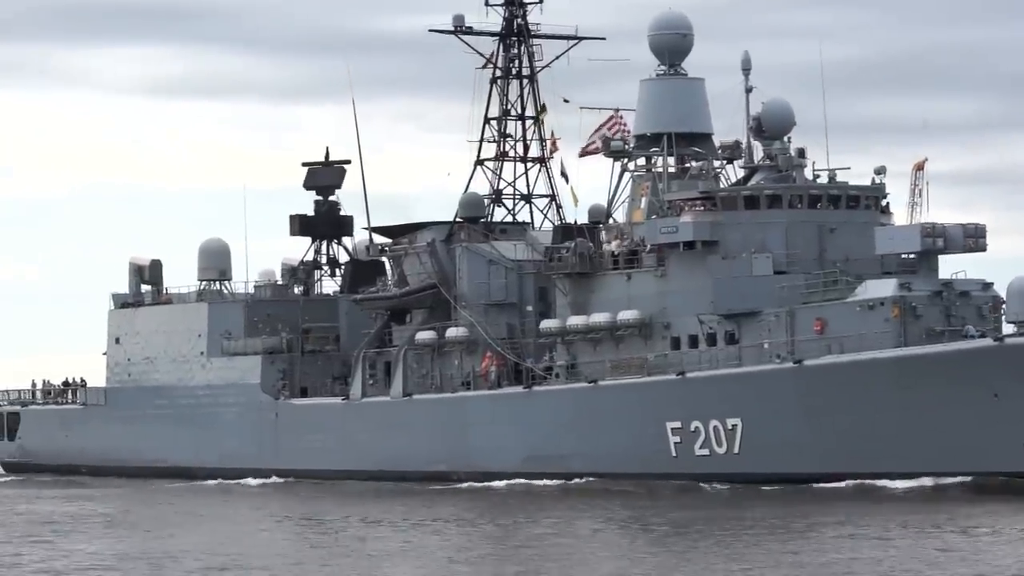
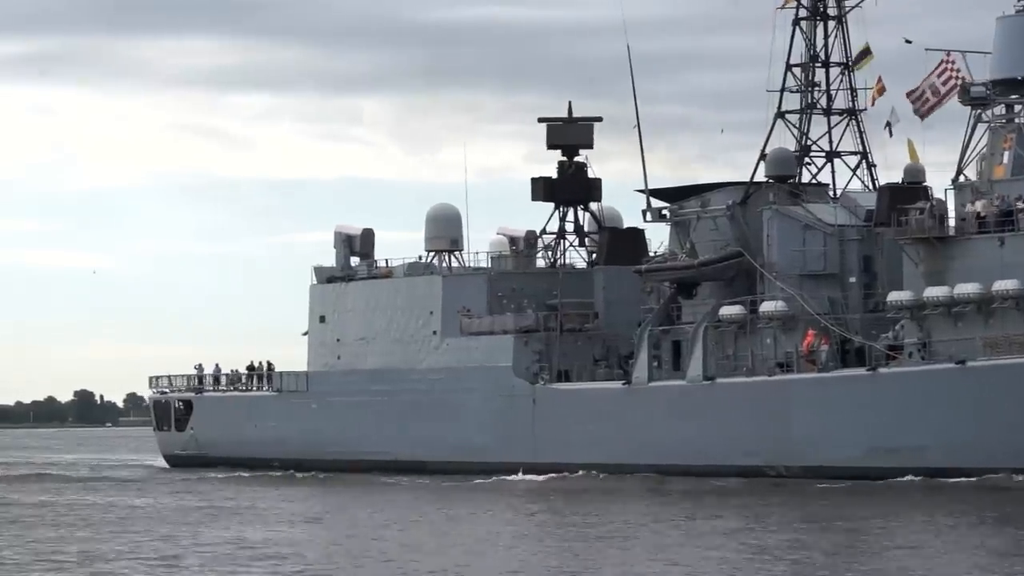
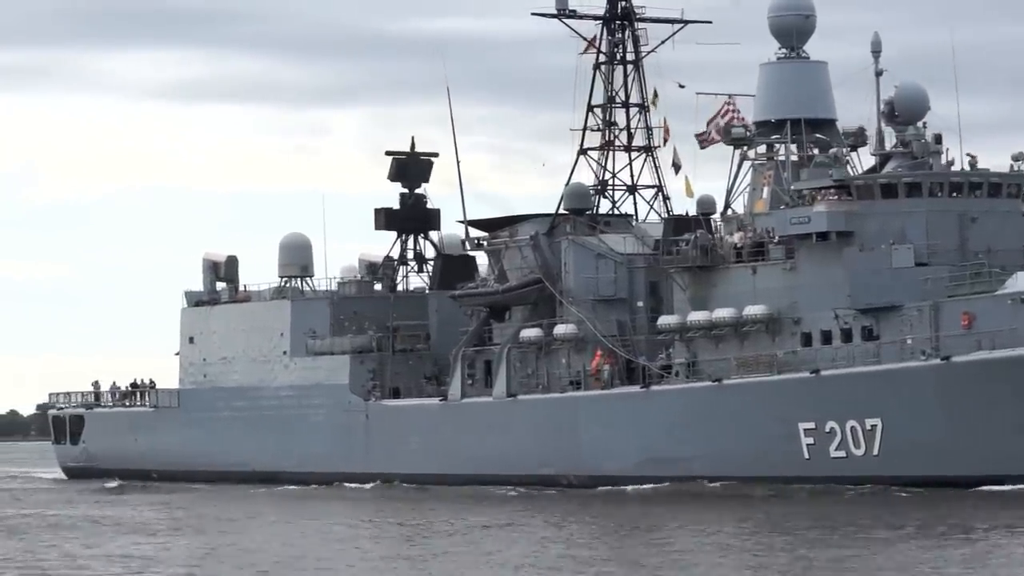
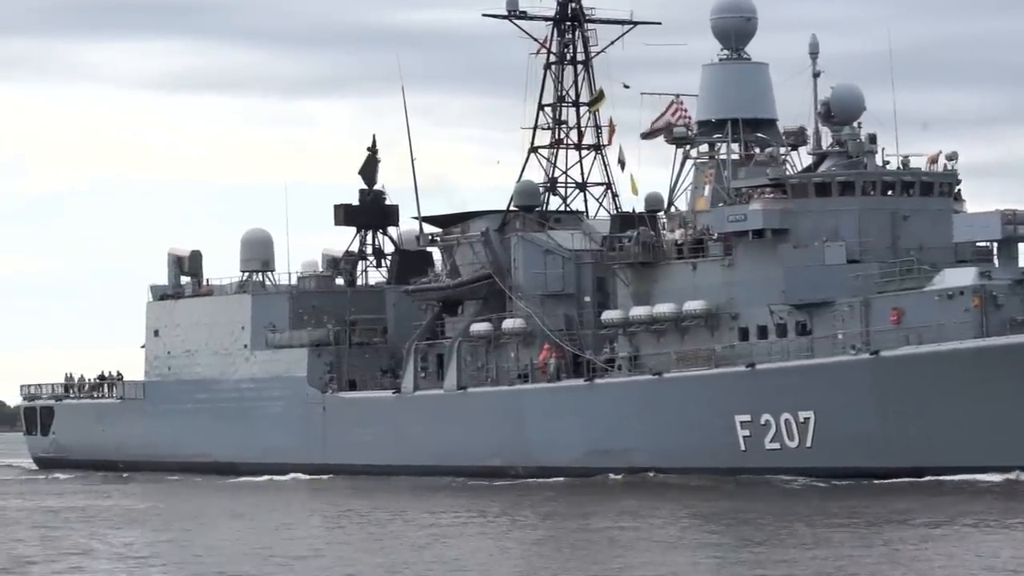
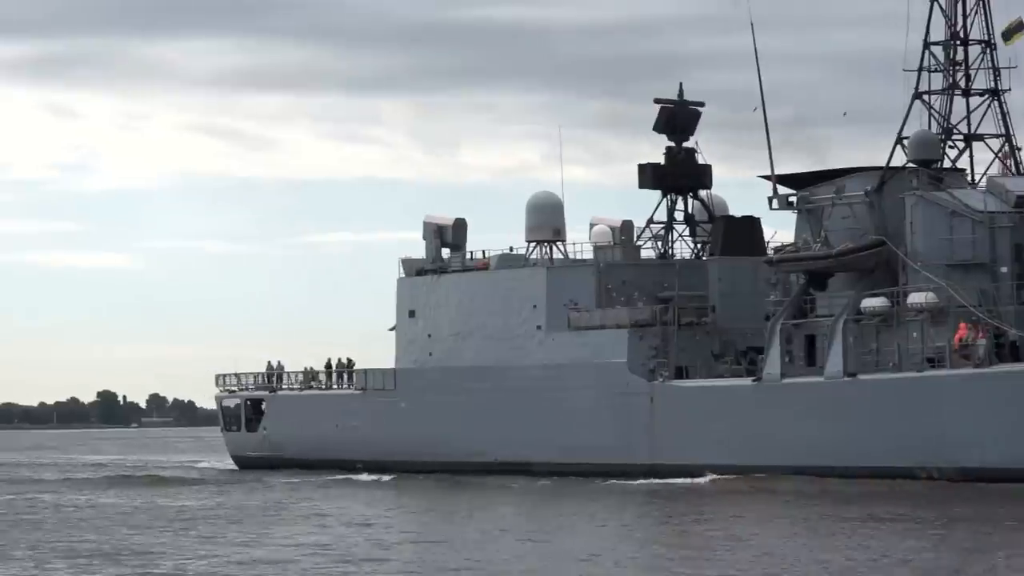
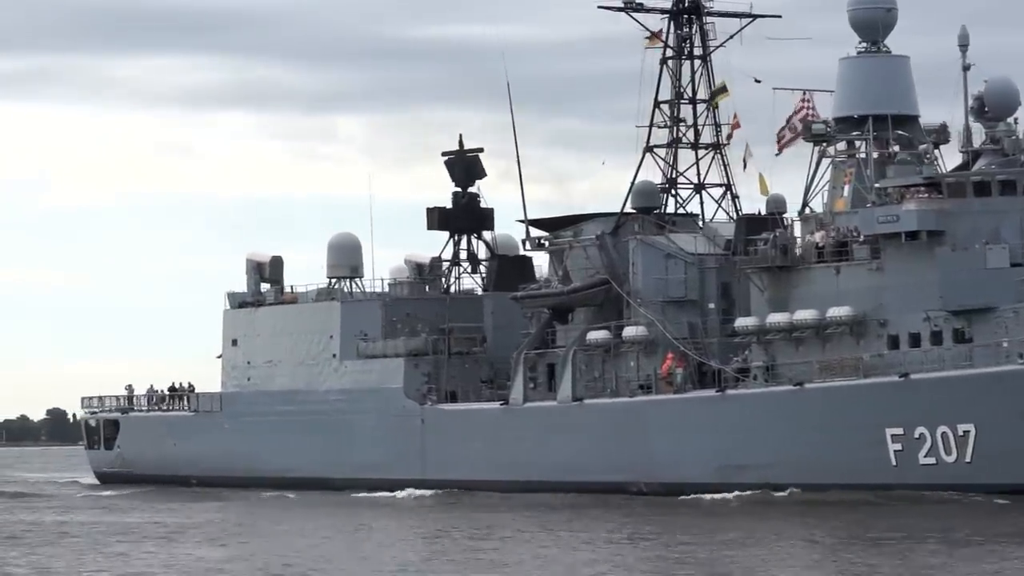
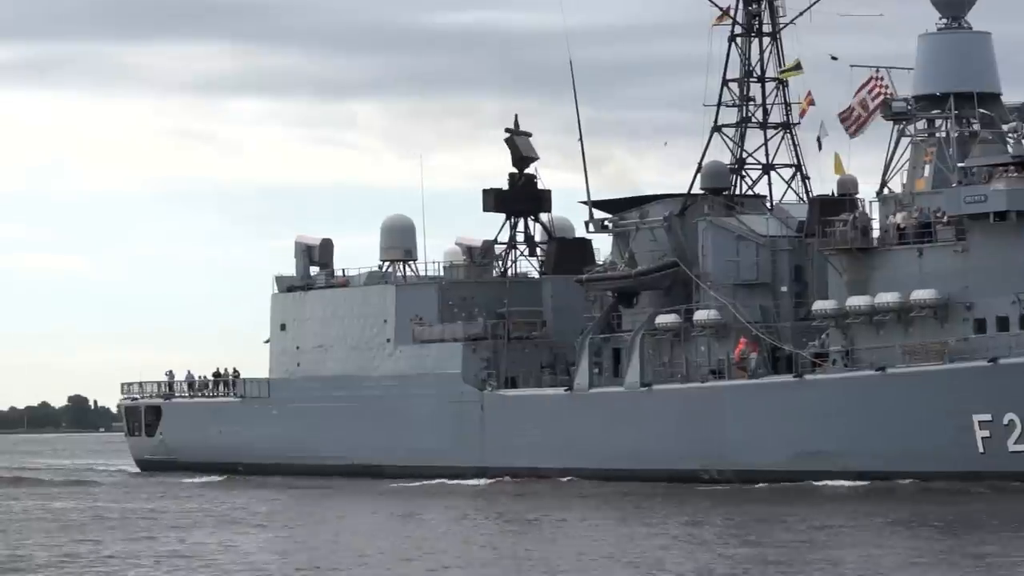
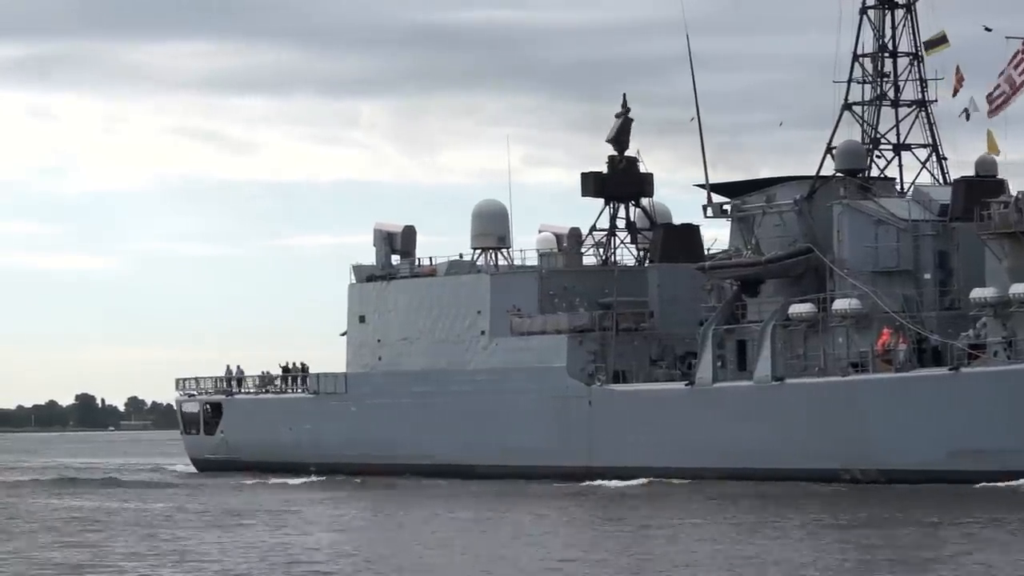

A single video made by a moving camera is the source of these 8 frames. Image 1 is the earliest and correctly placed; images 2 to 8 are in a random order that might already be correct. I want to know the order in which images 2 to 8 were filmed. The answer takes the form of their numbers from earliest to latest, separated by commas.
4, 3, 6, 7, 2, 8, 5
